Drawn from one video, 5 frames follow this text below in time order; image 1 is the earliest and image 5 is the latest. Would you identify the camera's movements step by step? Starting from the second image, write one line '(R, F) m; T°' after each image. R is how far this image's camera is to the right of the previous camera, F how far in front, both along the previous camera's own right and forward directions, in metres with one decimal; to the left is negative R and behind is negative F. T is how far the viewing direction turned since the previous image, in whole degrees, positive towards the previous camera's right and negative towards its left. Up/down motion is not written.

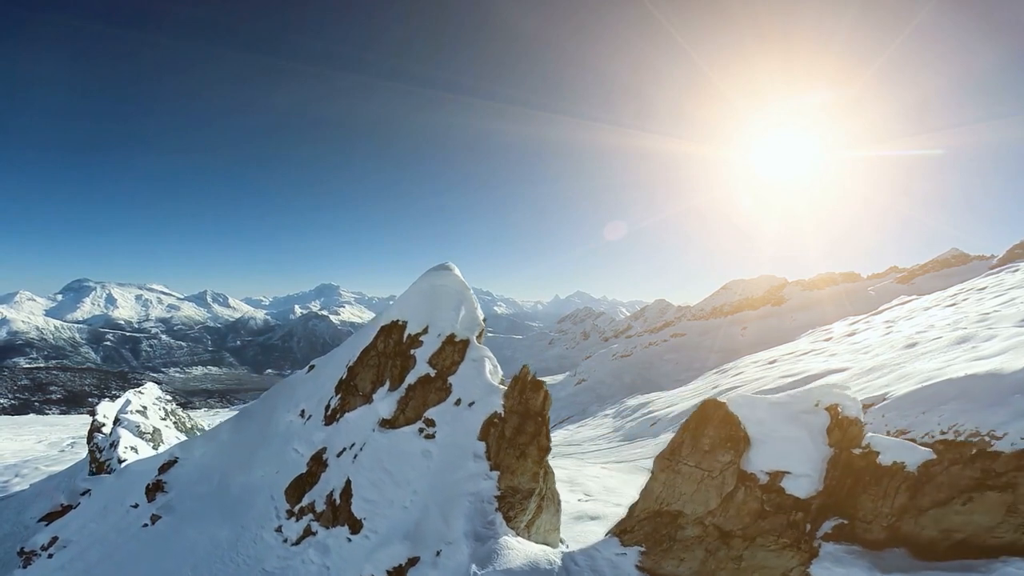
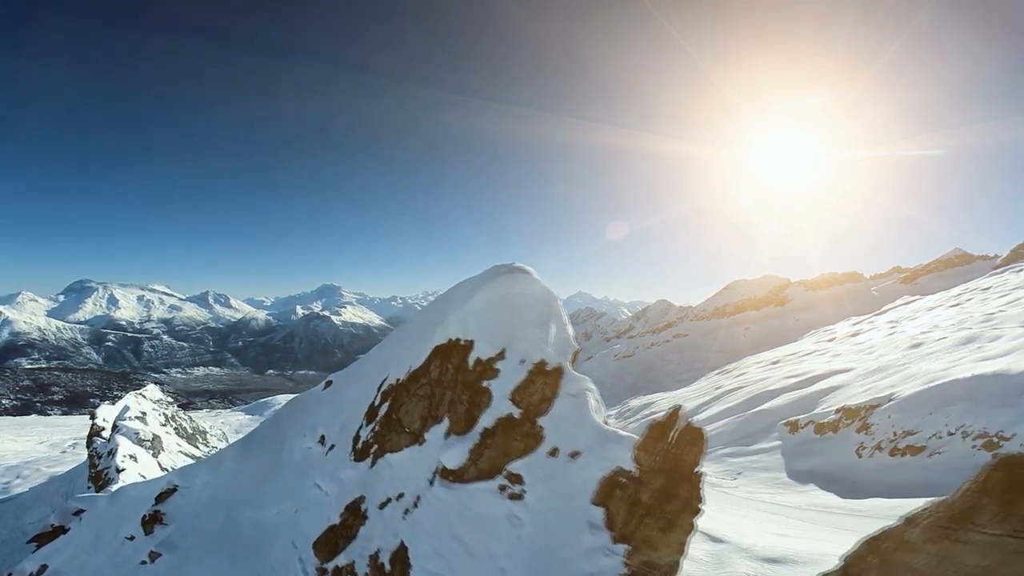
(-0.8, +1.0) m; 0°
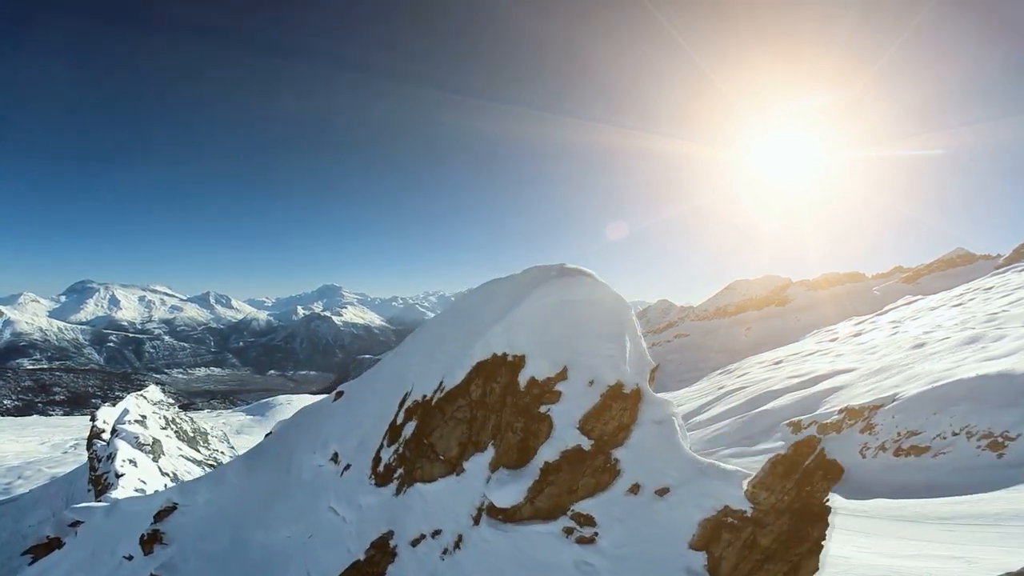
(-0.4, +0.5) m; 0°
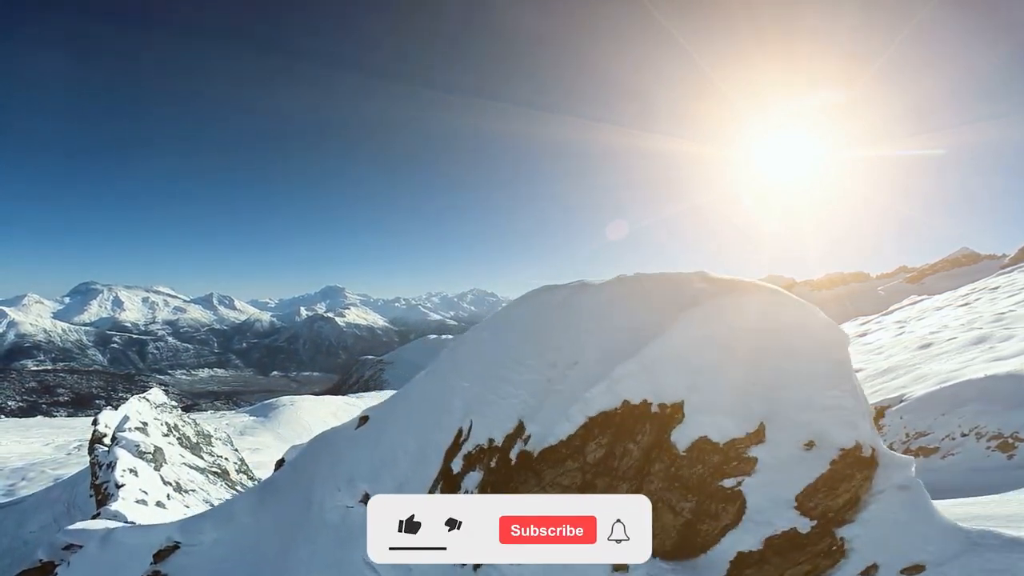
(-0.7, +0.9) m; 0°
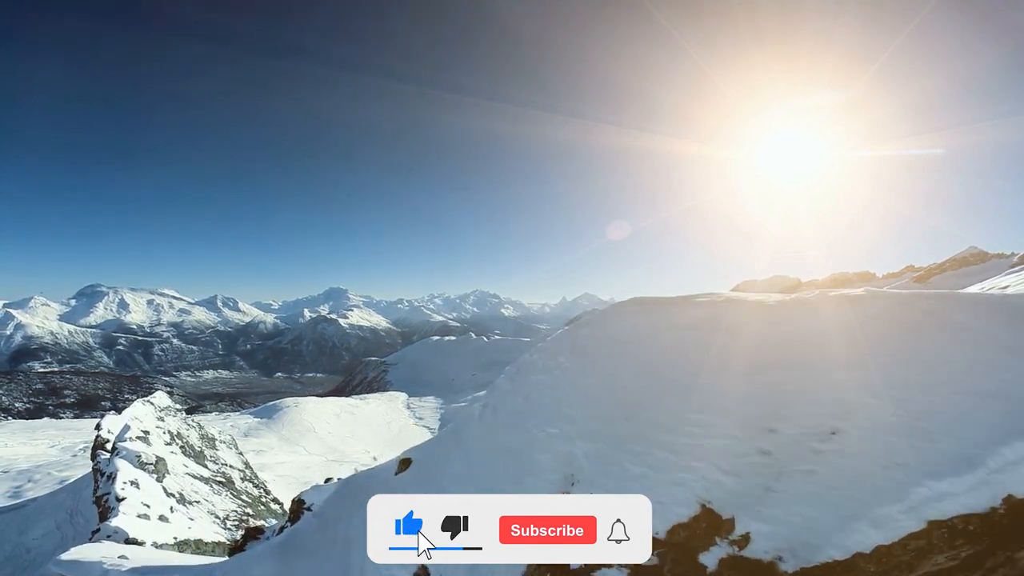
(-0.7, +1.0) m; 0°
